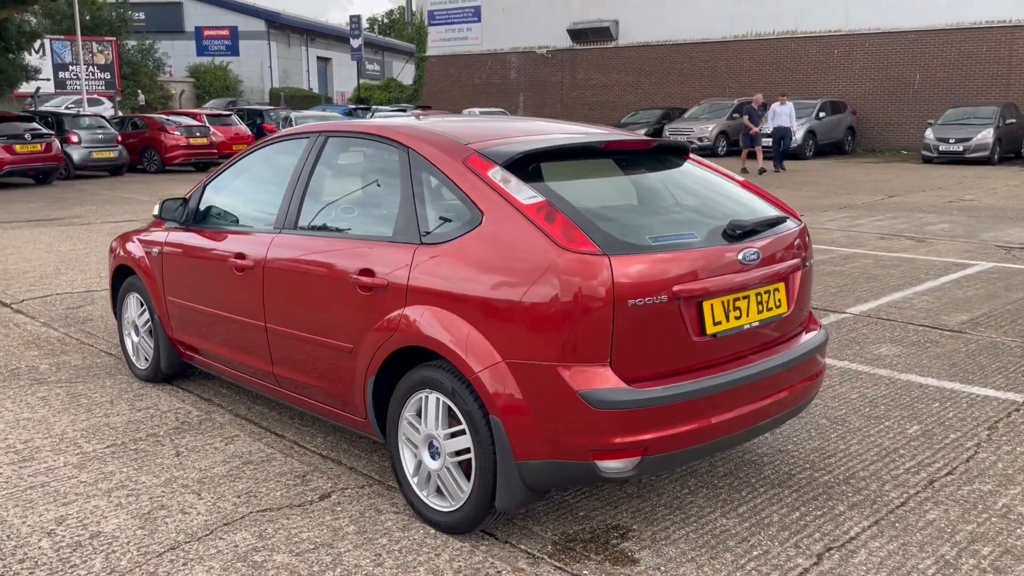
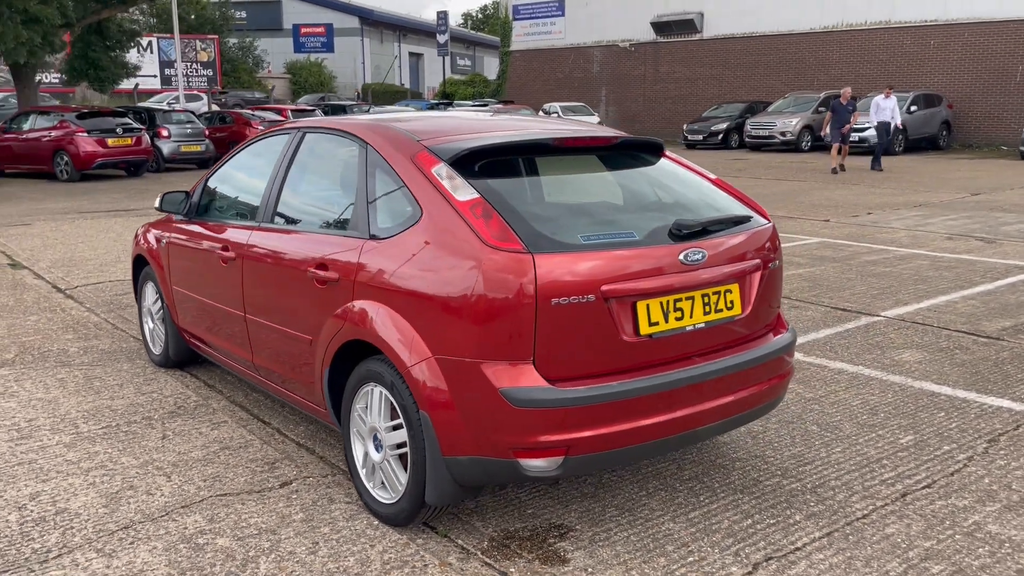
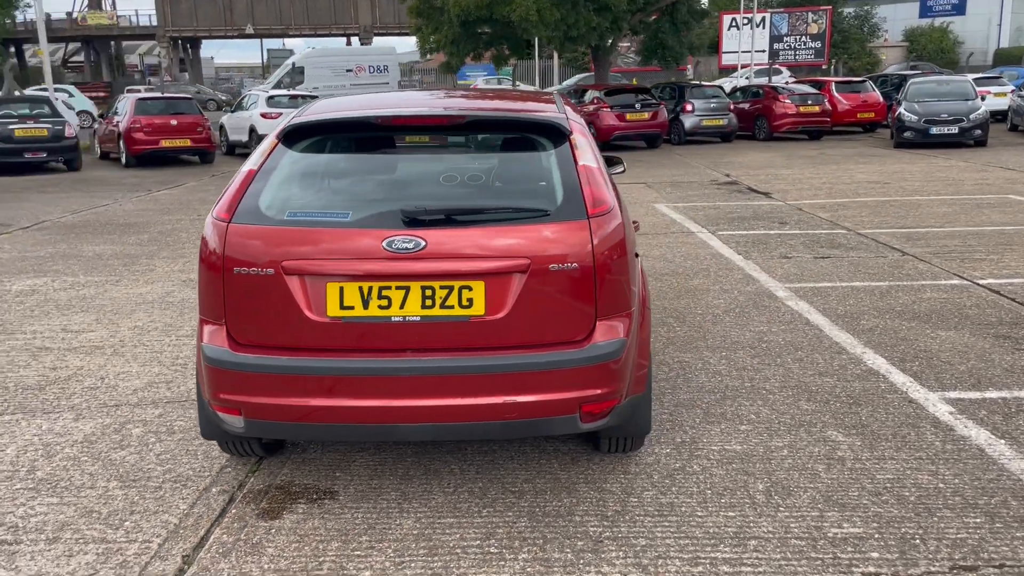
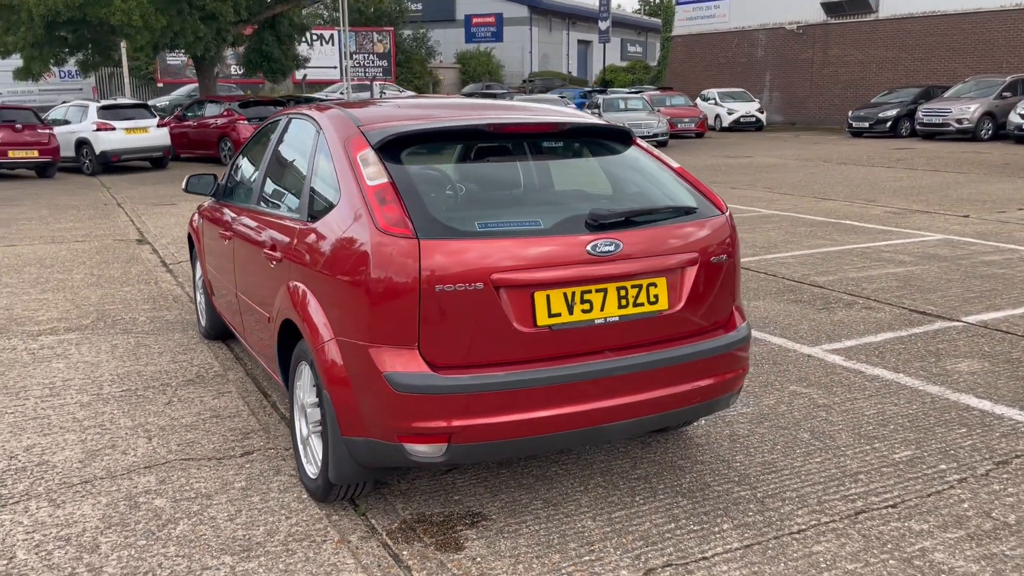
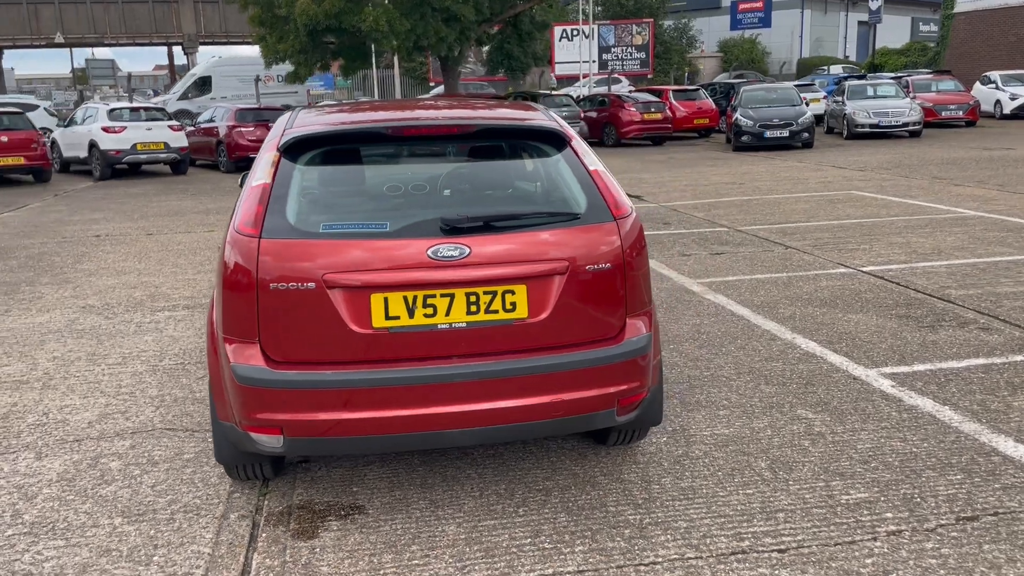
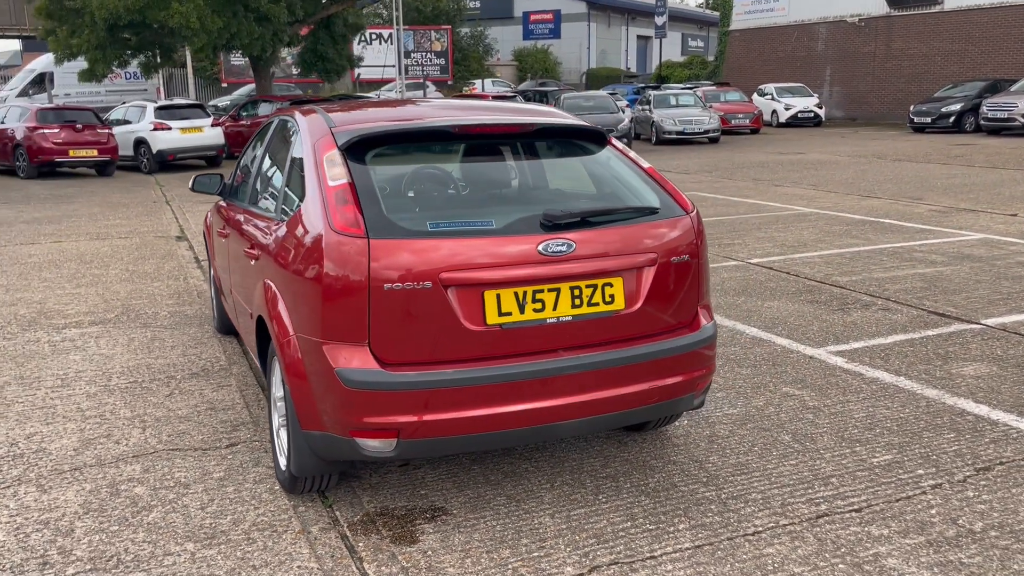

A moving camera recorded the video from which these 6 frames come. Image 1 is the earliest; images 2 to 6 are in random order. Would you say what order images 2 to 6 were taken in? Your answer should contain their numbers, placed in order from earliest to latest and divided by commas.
2, 4, 6, 5, 3
